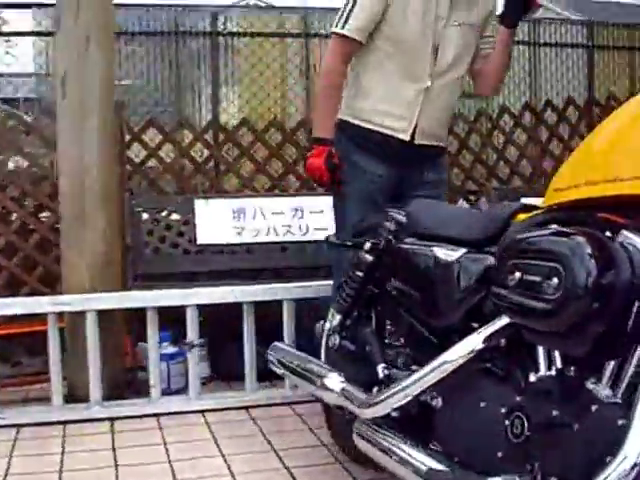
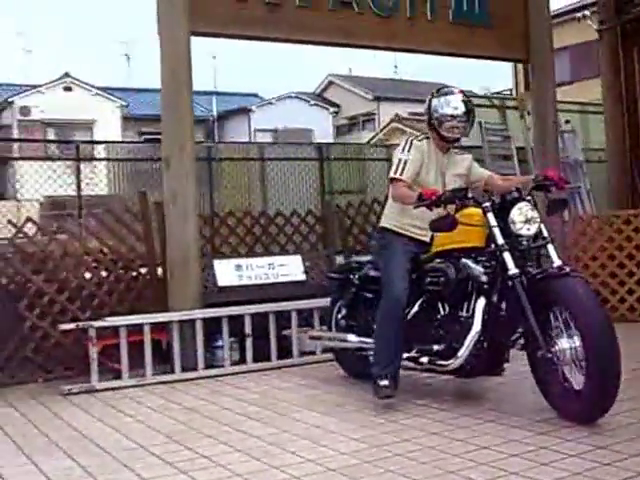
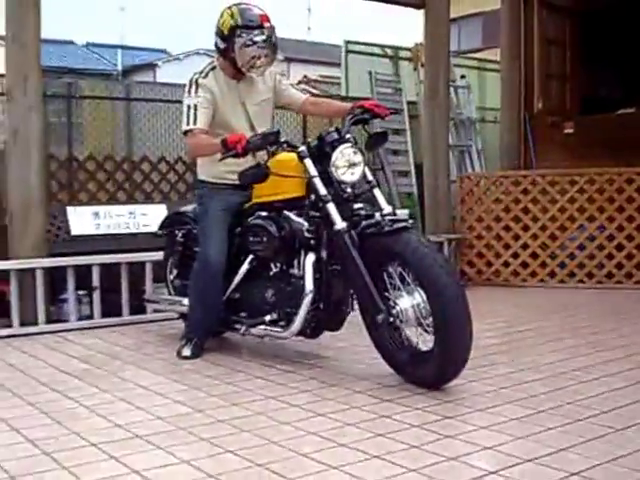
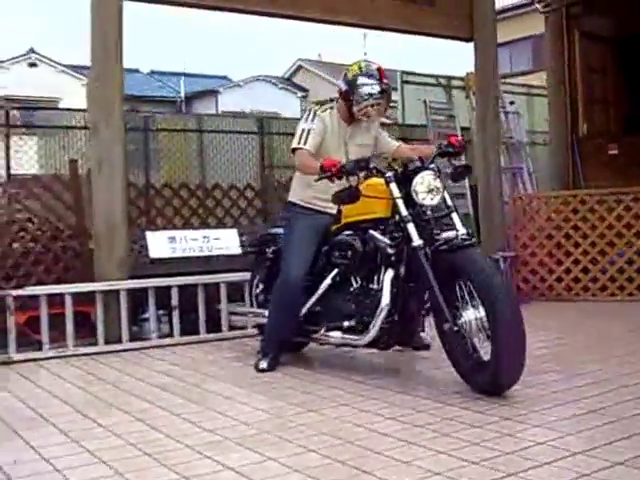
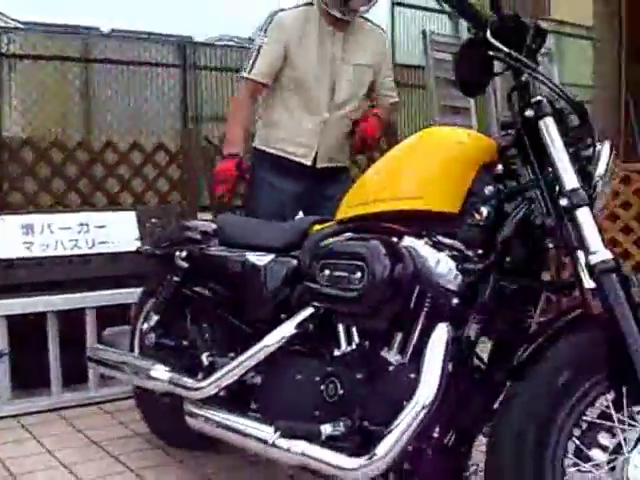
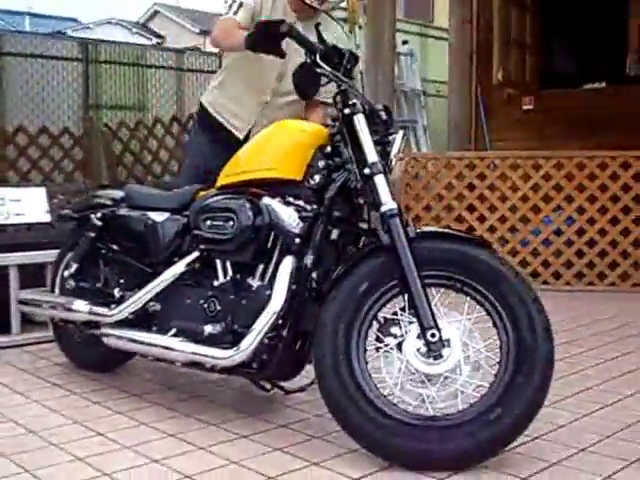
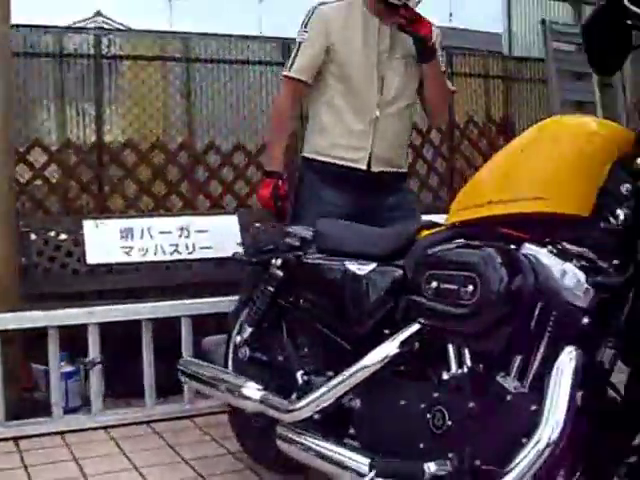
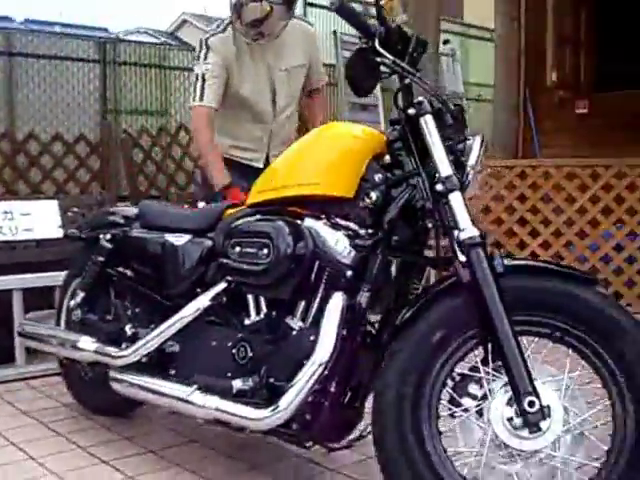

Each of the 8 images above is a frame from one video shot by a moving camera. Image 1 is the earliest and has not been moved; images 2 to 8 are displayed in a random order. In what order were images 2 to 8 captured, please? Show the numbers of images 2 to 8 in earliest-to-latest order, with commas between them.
7, 5, 8, 6, 3, 4, 2
